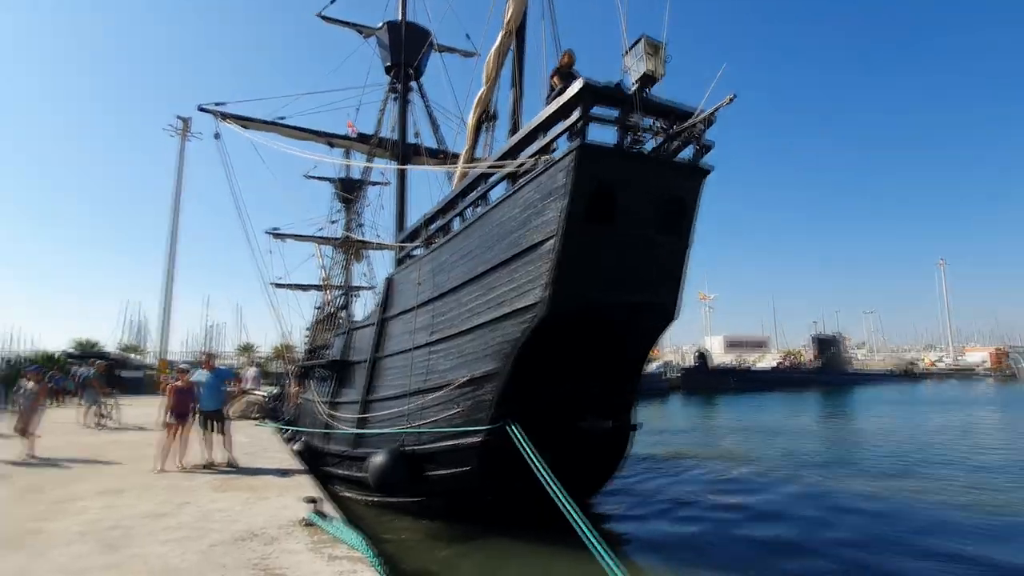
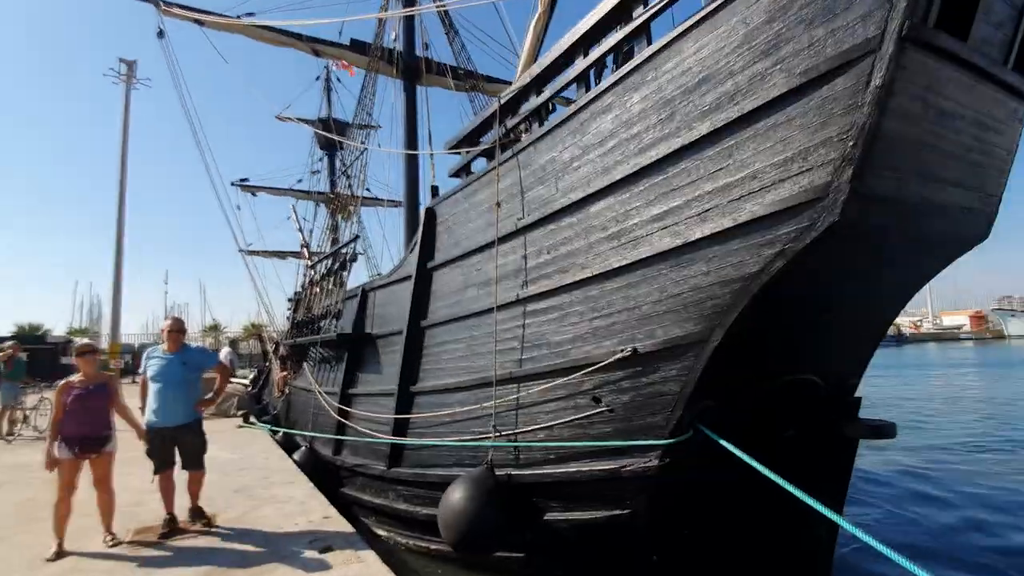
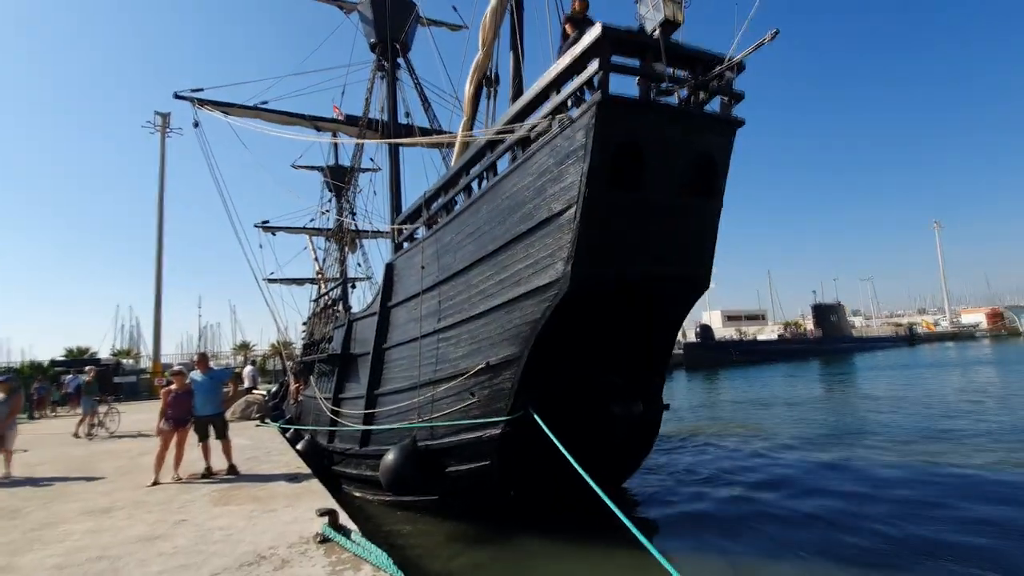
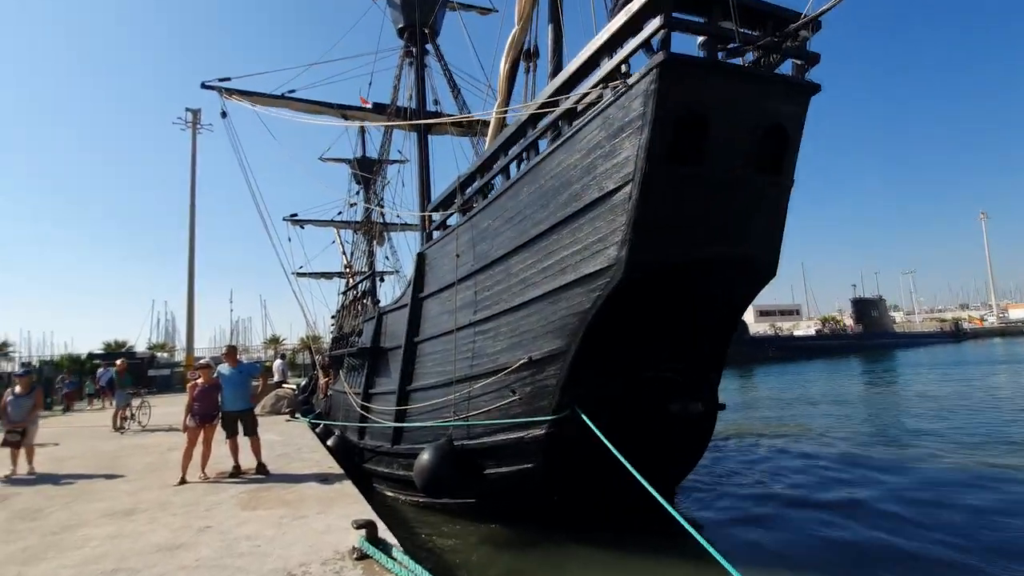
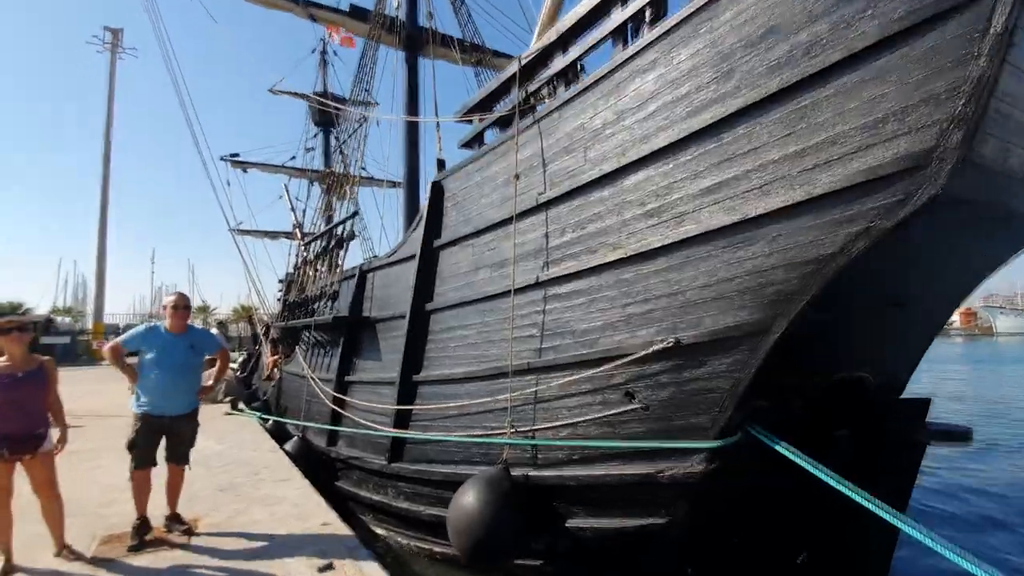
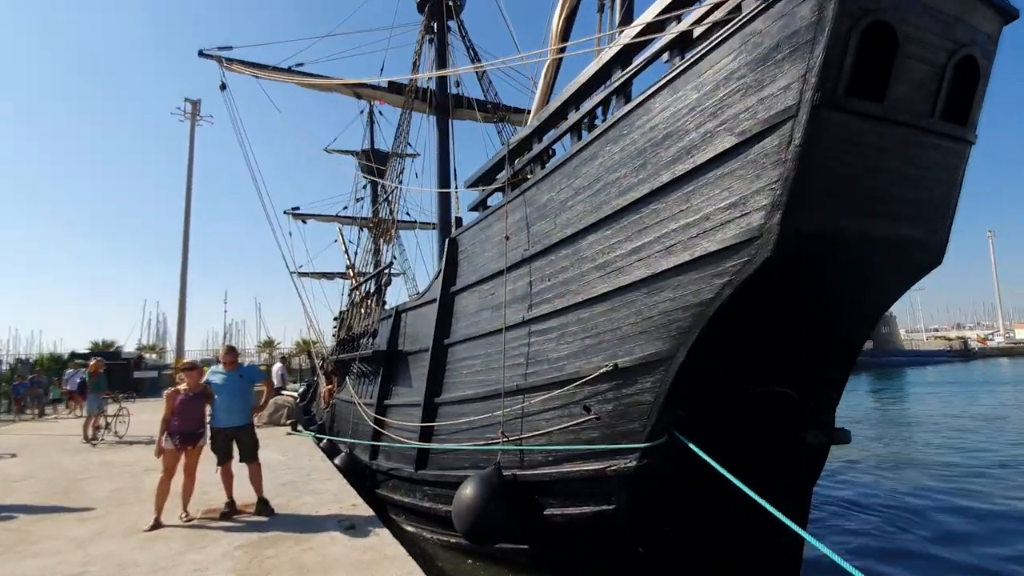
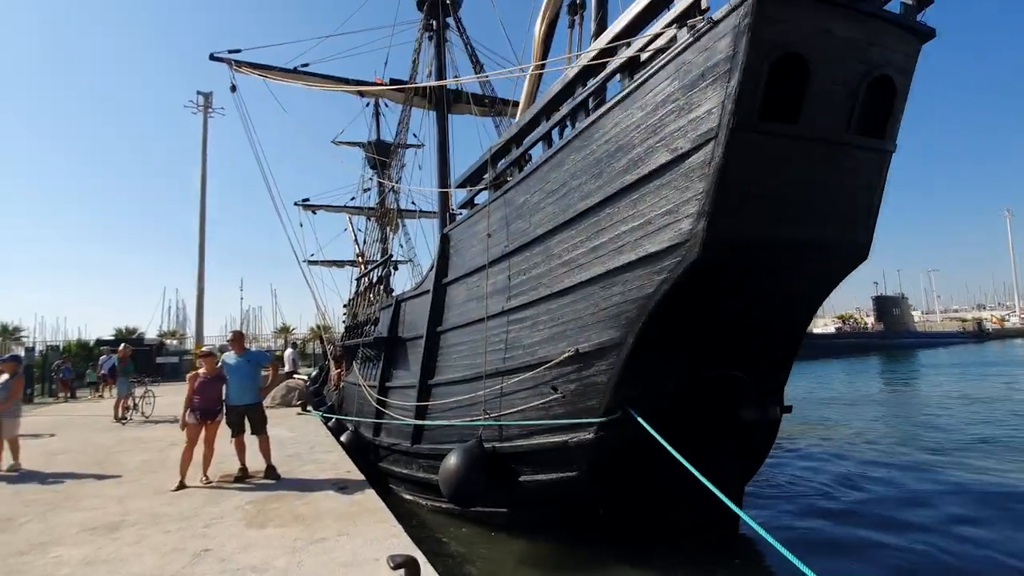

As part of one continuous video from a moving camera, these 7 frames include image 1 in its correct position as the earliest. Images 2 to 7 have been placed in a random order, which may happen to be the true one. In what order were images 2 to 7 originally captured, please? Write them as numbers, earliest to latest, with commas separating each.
3, 4, 7, 6, 2, 5
